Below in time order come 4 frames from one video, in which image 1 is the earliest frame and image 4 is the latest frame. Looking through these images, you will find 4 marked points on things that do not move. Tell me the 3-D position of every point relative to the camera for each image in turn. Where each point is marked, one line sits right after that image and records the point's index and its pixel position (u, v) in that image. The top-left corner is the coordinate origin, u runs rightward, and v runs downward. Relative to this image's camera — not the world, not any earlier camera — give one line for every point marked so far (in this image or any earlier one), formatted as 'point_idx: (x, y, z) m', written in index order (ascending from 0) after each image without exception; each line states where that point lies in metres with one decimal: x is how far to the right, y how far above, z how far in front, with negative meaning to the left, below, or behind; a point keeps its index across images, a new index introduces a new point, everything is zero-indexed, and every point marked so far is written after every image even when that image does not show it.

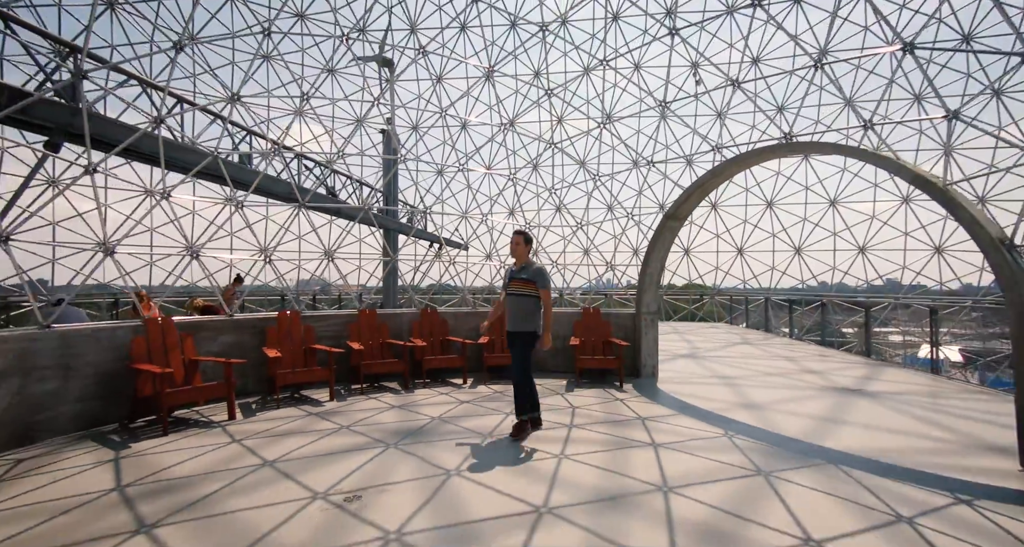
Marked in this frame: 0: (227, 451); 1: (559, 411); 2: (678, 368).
0: (-4.0, -2.5, +6.7) m
1: (+0.8, -2.4, +8.5) m
2: (+4.6, -2.6, +13.0) m
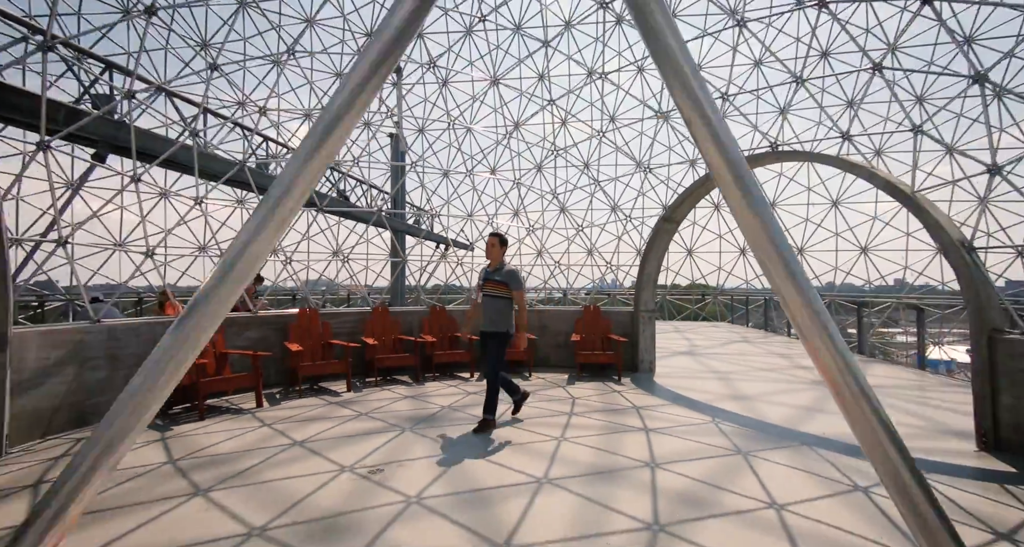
0: (-3.9, -2.5, +7.4) m
1: (+0.9, -2.4, +9.2) m
2: (+4.7, -2.6, +13.7) m
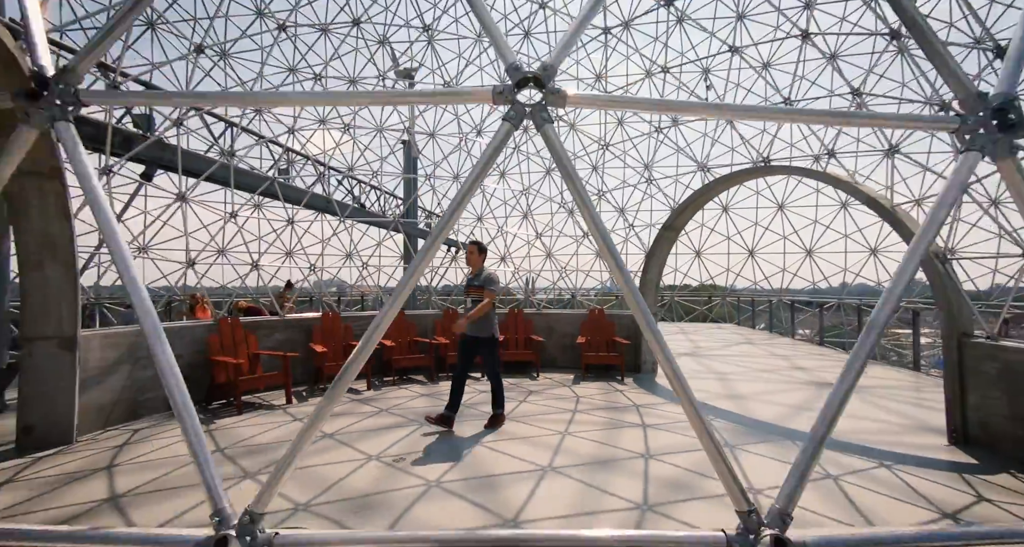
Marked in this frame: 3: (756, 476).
0: (-3.8, -2.6, +8.2) m
1: (+1.1, -2.6, +9.9) m
2: (+5.0, -2.7, +14.3) m
3: (+3.1, -2.6, +6.1) m
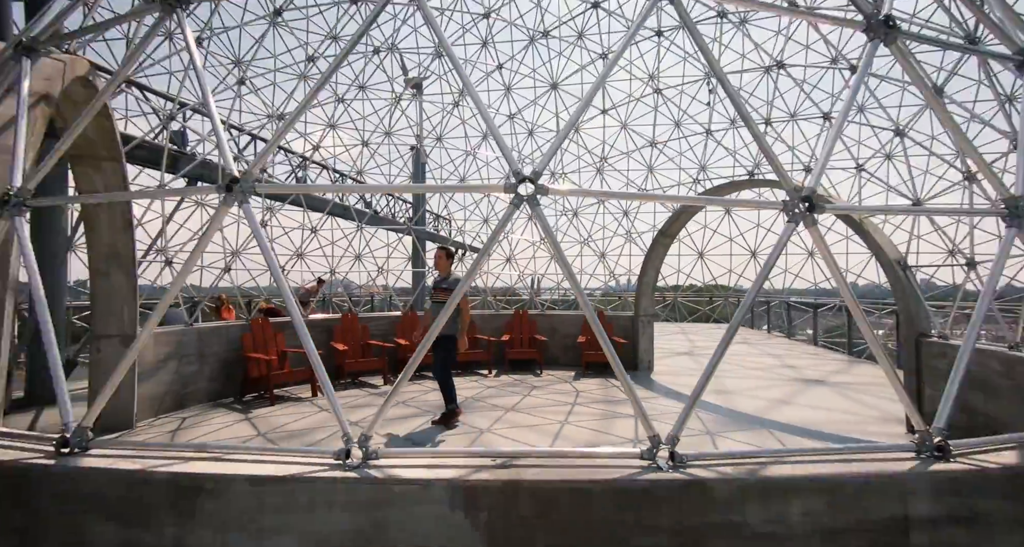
0: (-3.7, -2.7, +9.2) m
1: (+1.2, -2.7, +10.8) m
2: (+5.1, -2.8, +15.1) m
3: (+3.2, -2.7, +7.0) m
